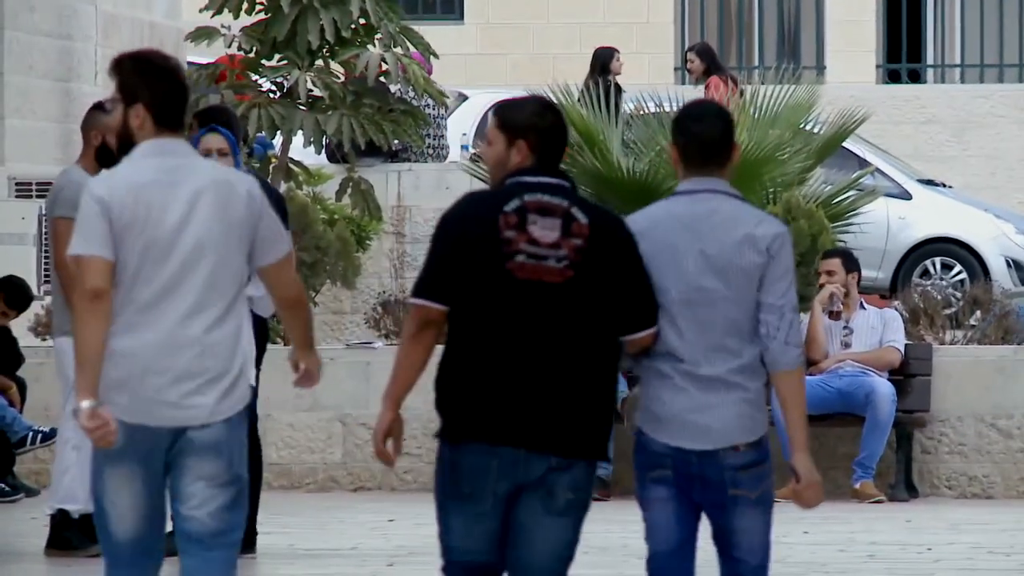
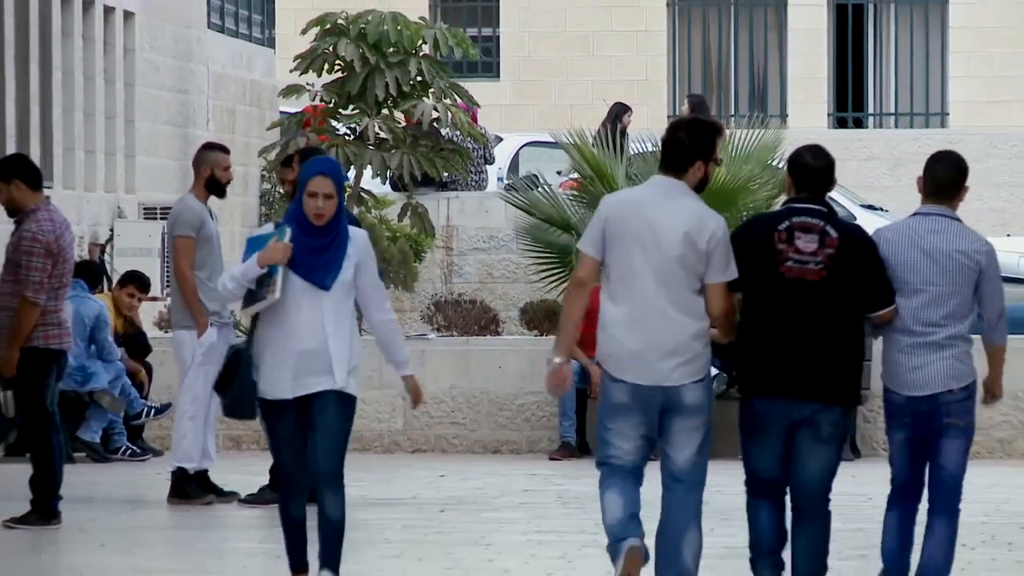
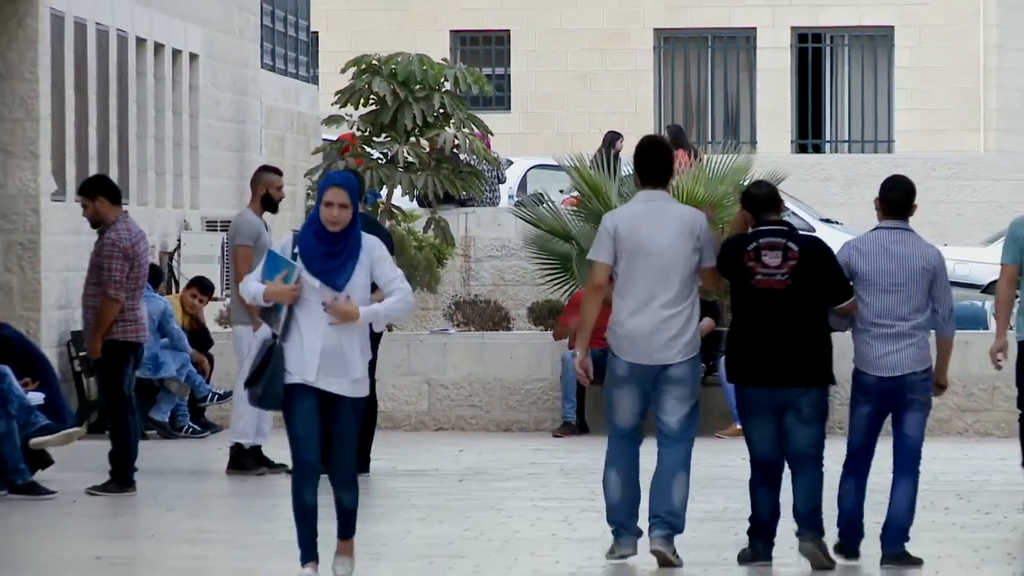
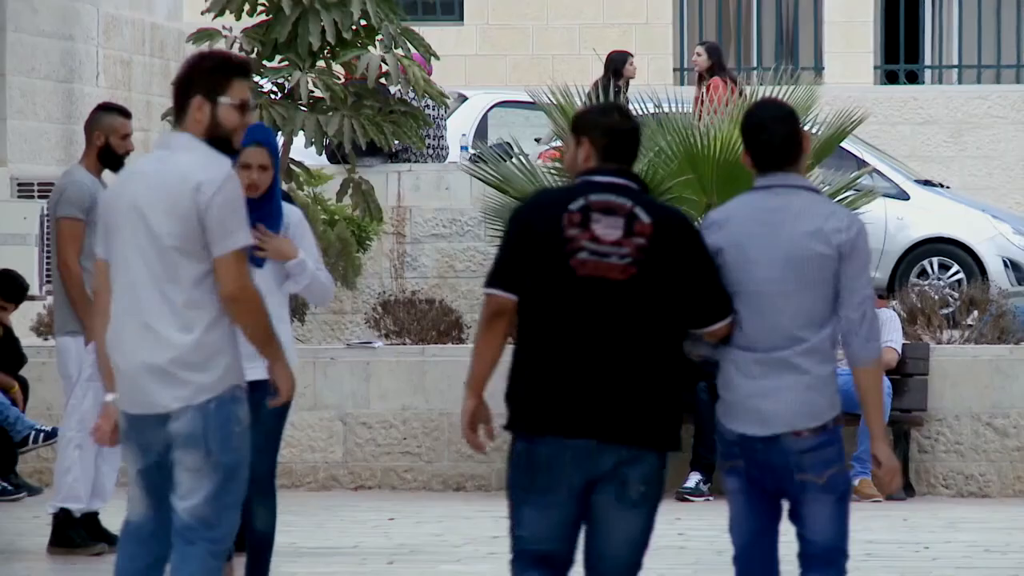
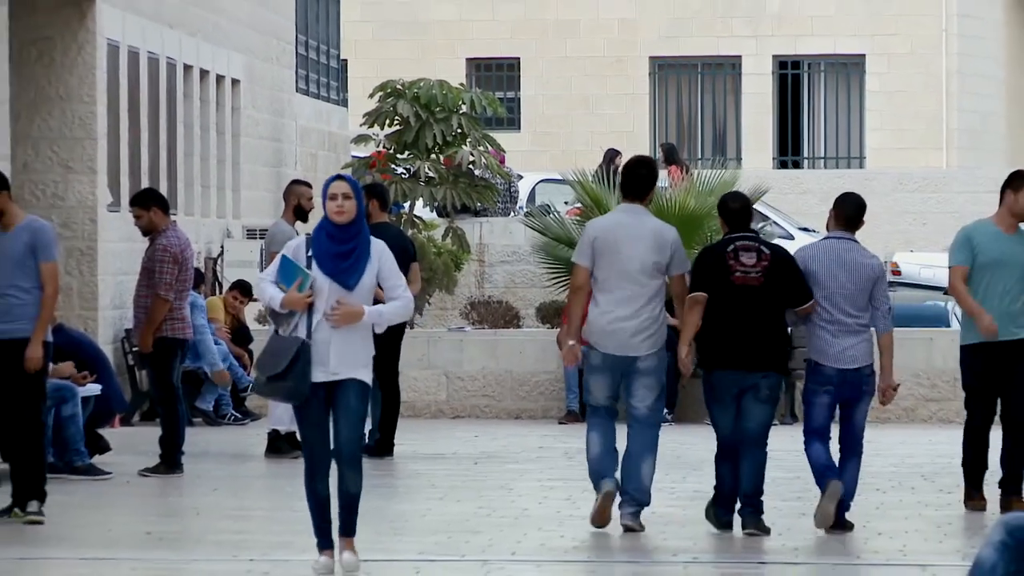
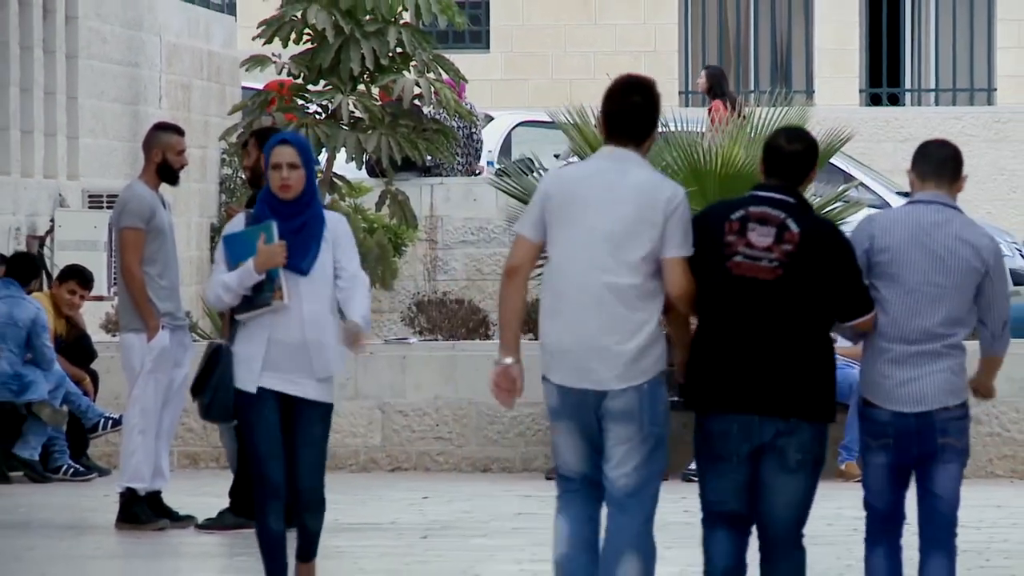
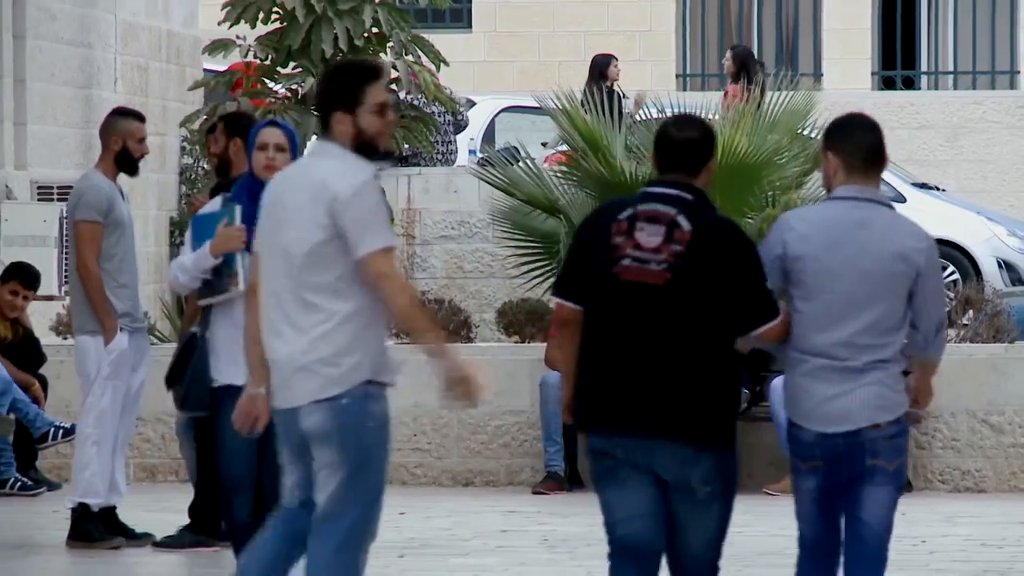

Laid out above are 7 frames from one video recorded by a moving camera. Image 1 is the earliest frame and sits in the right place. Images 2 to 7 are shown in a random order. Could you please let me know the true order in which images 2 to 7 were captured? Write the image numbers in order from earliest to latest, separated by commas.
4, 7, 6, 2, 3, 5
